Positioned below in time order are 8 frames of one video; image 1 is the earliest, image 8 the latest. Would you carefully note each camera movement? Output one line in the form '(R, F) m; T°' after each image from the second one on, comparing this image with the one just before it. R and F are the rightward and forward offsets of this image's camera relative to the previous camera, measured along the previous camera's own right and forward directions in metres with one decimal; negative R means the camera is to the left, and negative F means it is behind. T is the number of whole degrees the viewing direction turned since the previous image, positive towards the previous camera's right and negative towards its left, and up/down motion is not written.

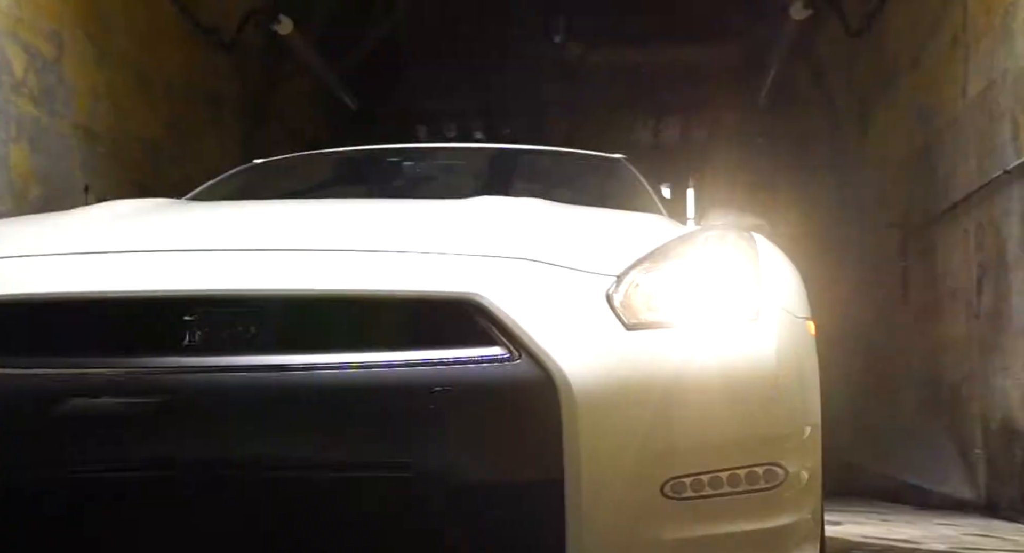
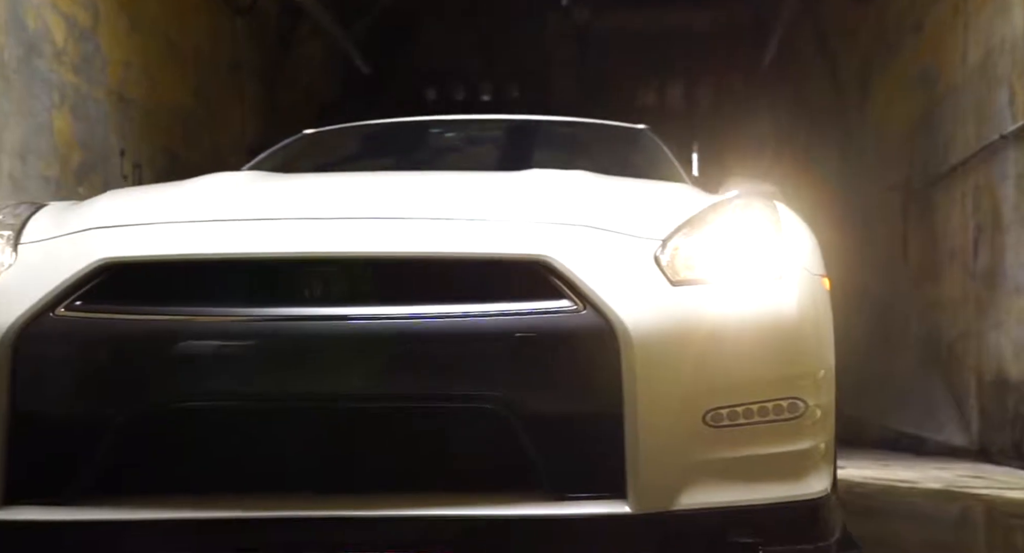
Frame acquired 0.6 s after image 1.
(-0.1, -0.3) m; 0°
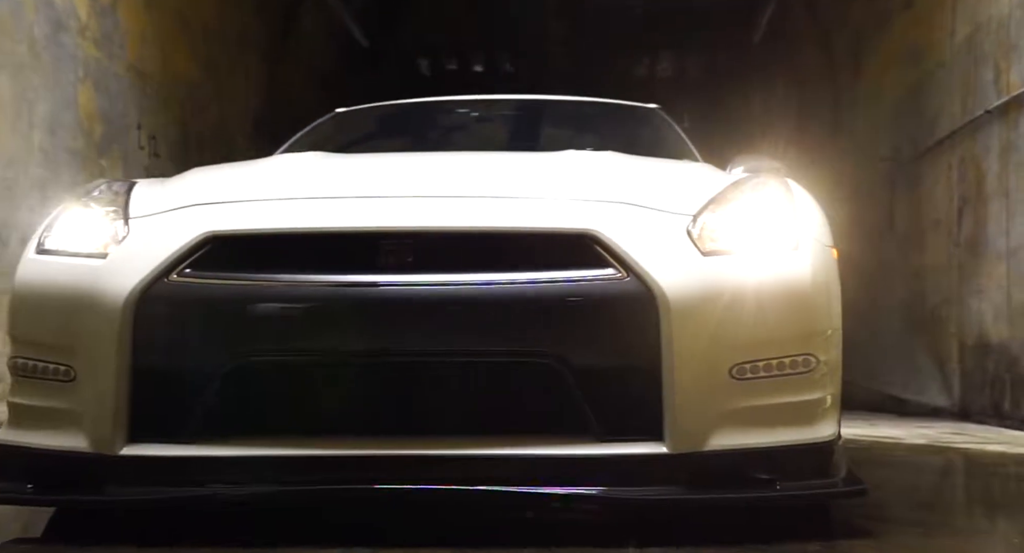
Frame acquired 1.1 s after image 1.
(-0.1, -0.3) m; +1°
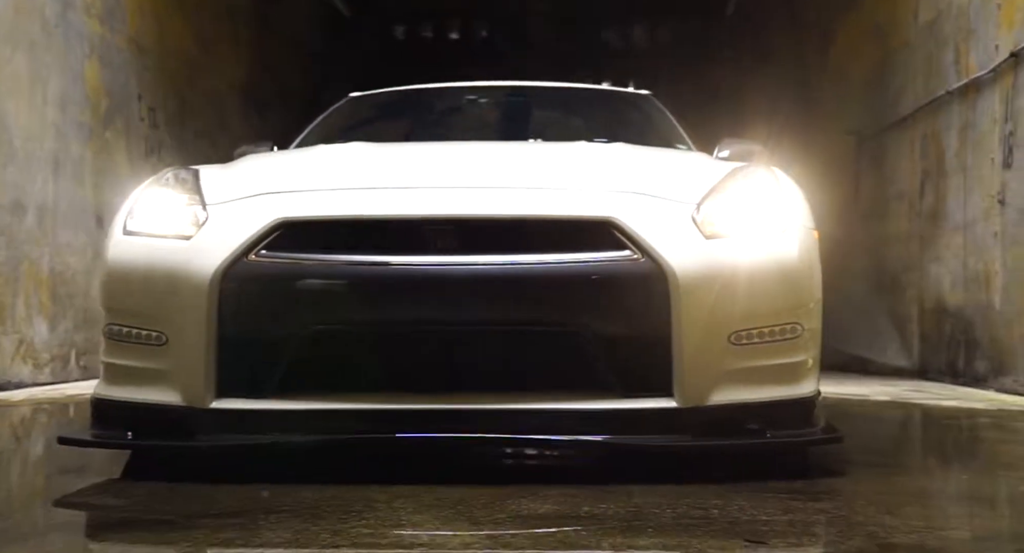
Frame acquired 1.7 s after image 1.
(-0.2, -0.4) m; +2°
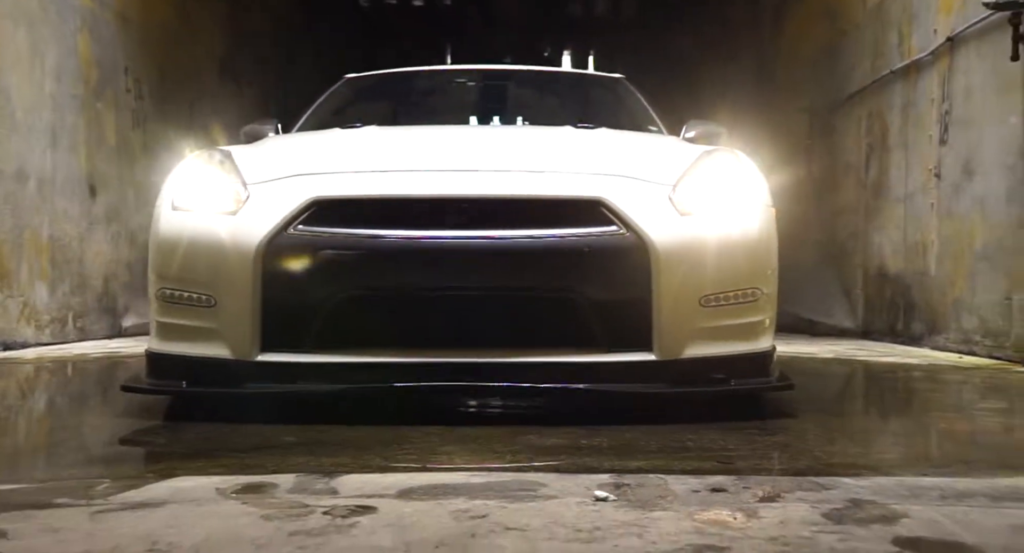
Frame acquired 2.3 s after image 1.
(-0.1, -0.4) m; +2°
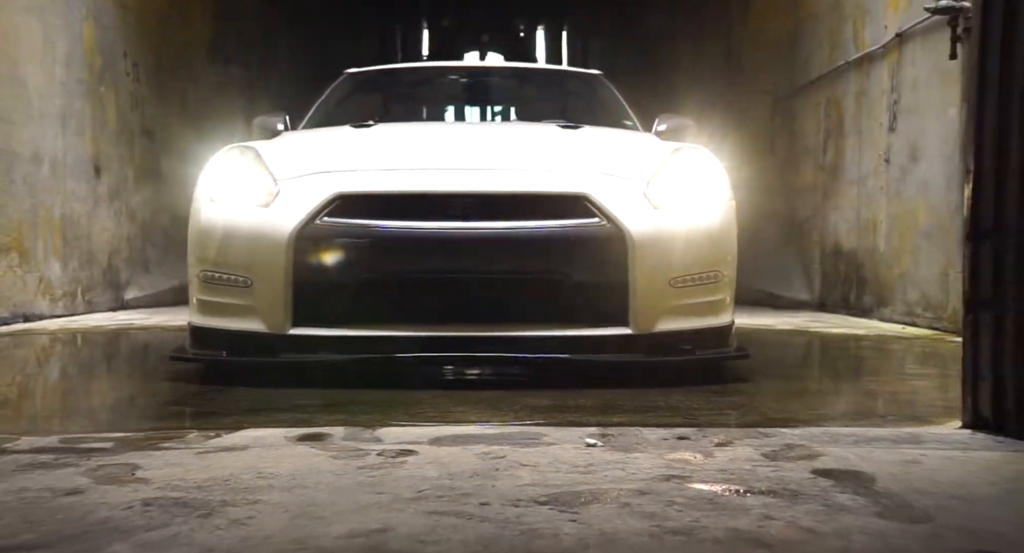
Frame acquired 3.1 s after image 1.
(-0.1, -0.5) m; +2°
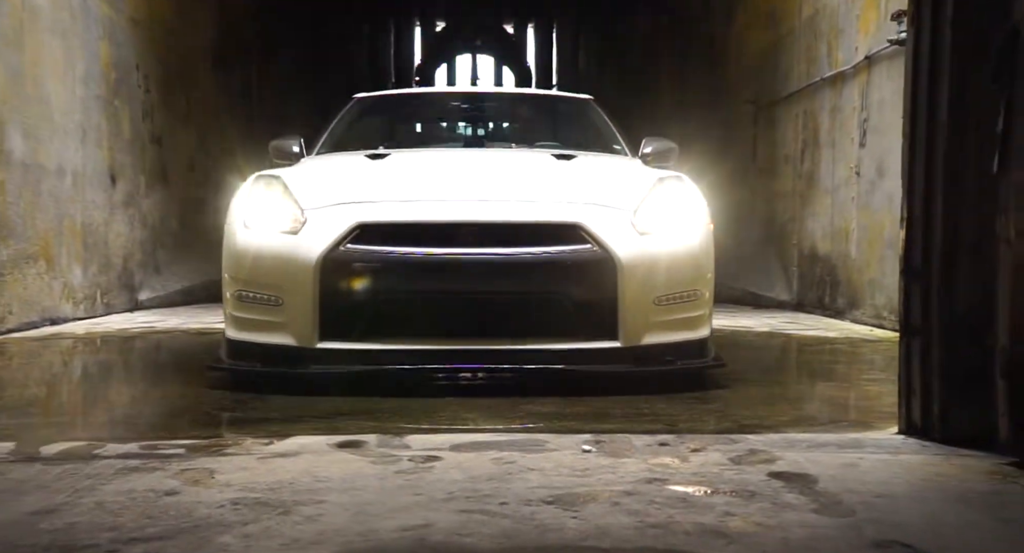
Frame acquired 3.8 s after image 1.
(-0.1, -0.4) m; +1°
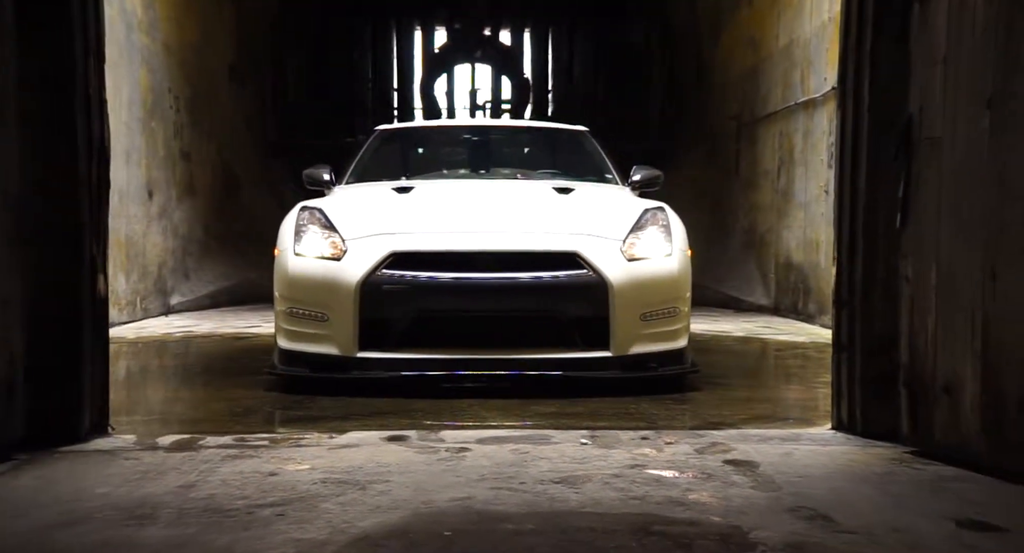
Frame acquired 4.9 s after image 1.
(-0.1, -0.7) m; 0°
